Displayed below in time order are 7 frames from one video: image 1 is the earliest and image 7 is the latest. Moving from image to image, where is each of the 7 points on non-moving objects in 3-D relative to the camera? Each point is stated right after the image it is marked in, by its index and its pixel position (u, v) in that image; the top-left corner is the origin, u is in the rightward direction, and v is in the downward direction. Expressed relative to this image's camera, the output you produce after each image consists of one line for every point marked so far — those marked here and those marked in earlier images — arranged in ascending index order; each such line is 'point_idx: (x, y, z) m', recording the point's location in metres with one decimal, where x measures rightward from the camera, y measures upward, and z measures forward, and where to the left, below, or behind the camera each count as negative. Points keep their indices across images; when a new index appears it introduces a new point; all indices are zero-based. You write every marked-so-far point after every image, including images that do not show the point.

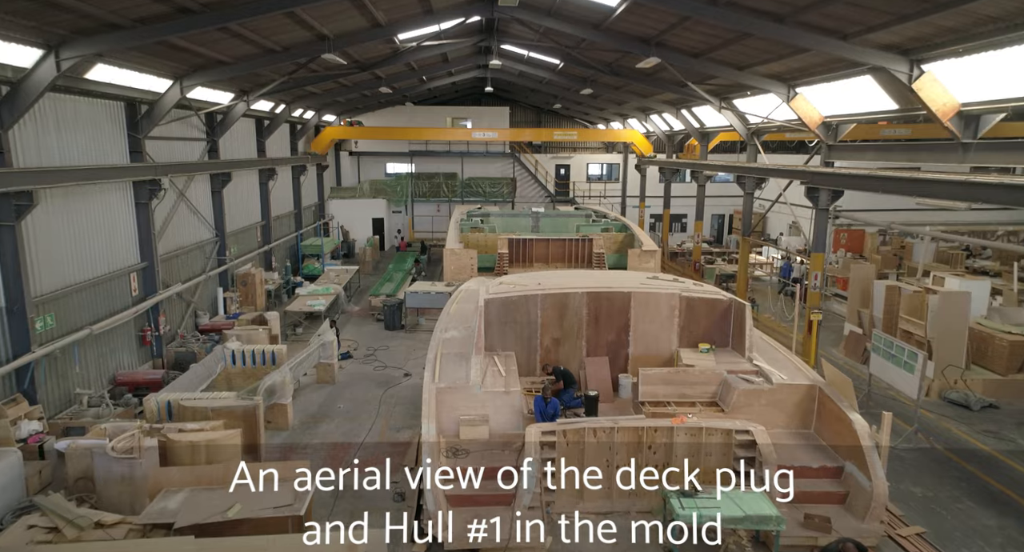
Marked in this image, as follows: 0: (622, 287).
0: (+1.7, -0.2, +8.8) m
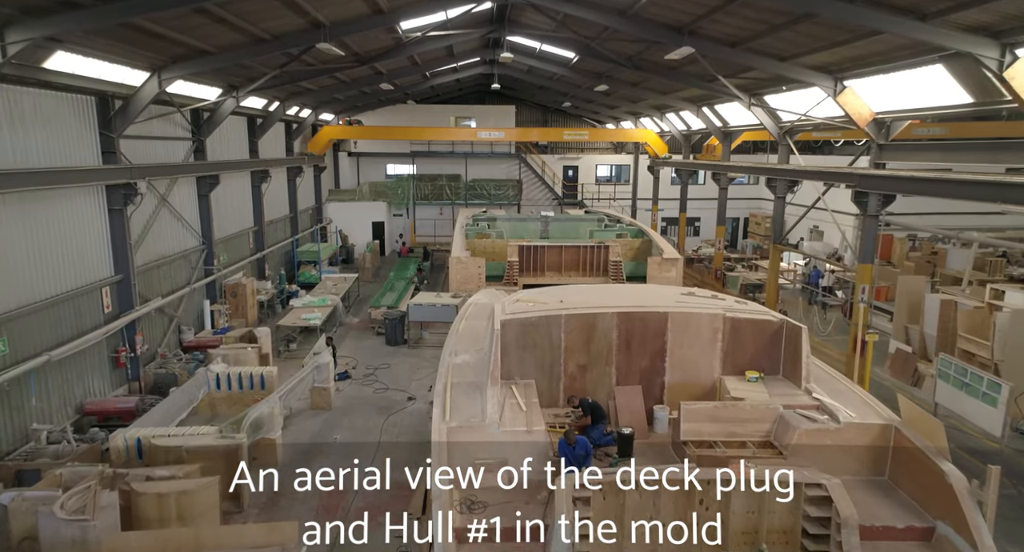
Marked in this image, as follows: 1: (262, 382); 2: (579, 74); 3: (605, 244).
0: (+1.9, -0.4, +7.7) m
1: (-4.0, -1.7, +9.4) m
2: (+1.8, +5.4, +15.5) m
3: (+2.3, +0.8, +14.6) m
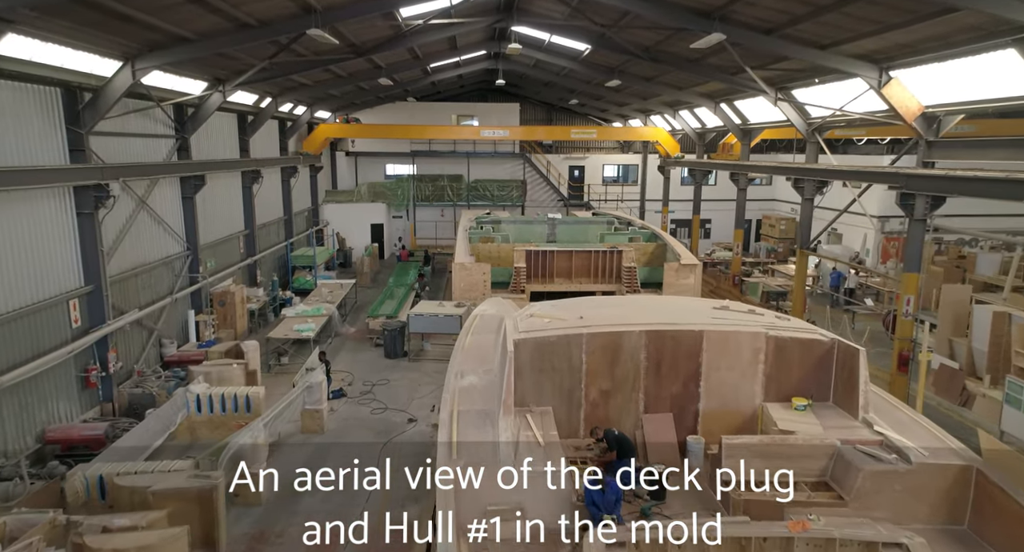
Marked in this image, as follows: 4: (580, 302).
0: (+2.1, -0.6, +6.8) m
1: (-3.9, -1.9, +8.5) m
2: (+2.0, +5.2, +14.6) m
3: (+2.5, +0.6, +13.7) m
4: (+0.9, -0.4, +8.0) m
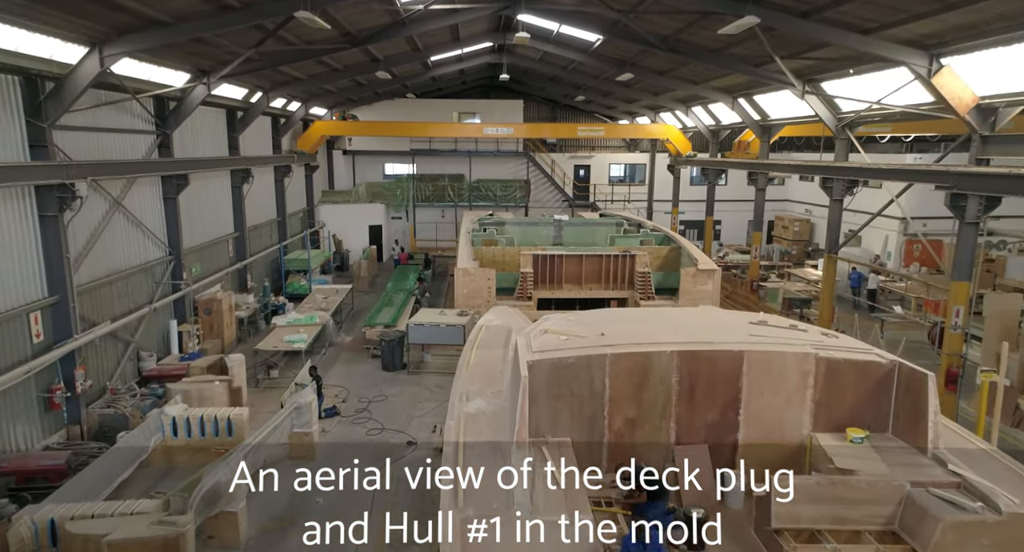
0: (+2.2, -0.7, +6.0) m
1: (-3.7, -2.0, +7.7) m
2: (+2.1, +5.1, +13.8) m
3: (+2.6, +0.5, +12.9) m
4: (+1.1, -0.5, +7.2) m
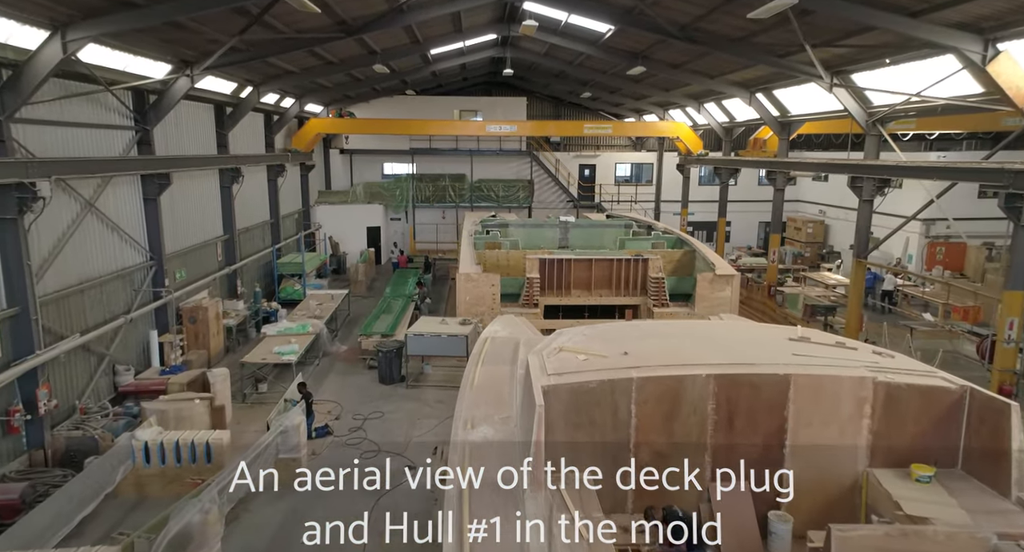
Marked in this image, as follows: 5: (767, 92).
0: (+2.3, -0.8, +5.3) m
1: (-3.6, -2.1, +6.9) m
2: (+2.2, +5.0, +13.0) m
3: (+2.7, +0.4, +12.1) m
4: (+1.2, -0.6, +6.4) m
5: (+5.6, +4.0, +12.7) m
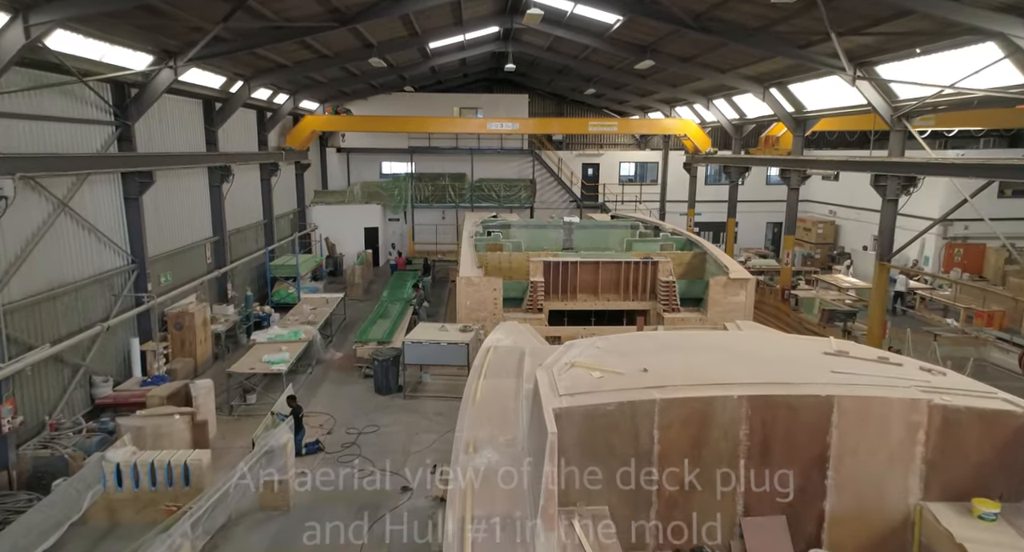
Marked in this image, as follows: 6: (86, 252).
0: (+2.4, -0.9, +4.7) m
1: (-3.6, -2.2, +6.3) m
2: (+2.3, +4.9, +12.4) m
3: (+2.8, +0.3, +11.5) m
4: (+1.2, -0.7, +5.8) m
5: (+5.6, +3.9, +12.1) m
6: (-6.2, +0.3, +8.5) m
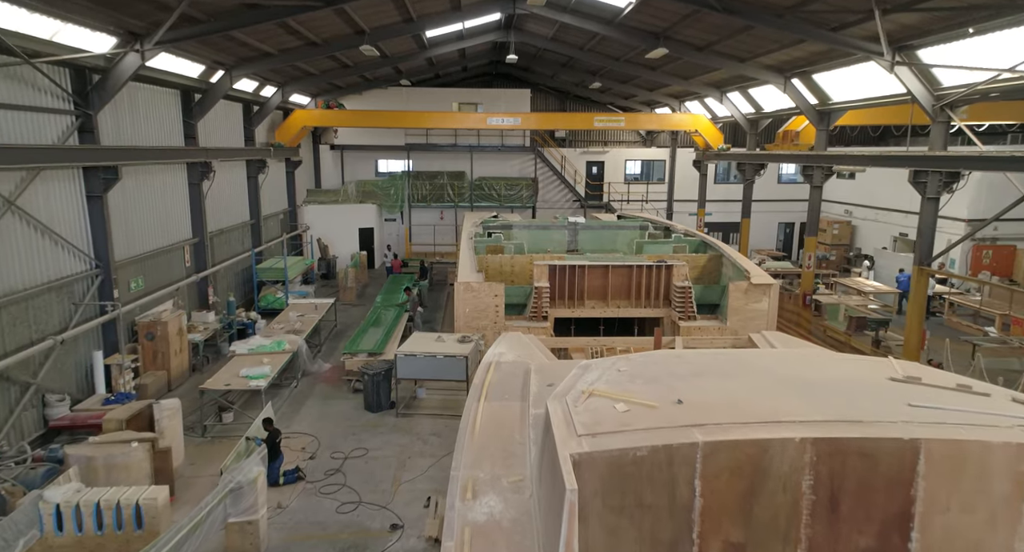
0: (+2.4, -1.0, +3.8) m
1: (-3.5, -2.3, +5.5) m
2: (+2.3, +4.8, +11.5) m
3: (+2.8, +0.2, +10.7) m
4: (+1.3, -0.8, +4.9) m
5: (+5.7, +3.9, +11.2) m
6: (-6.1, +0.3, +7.6) m
